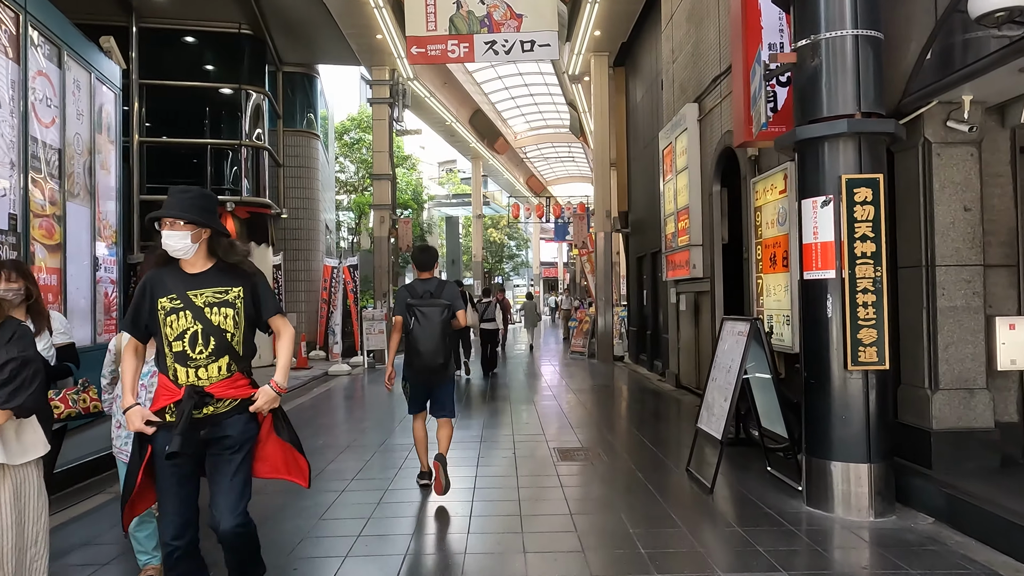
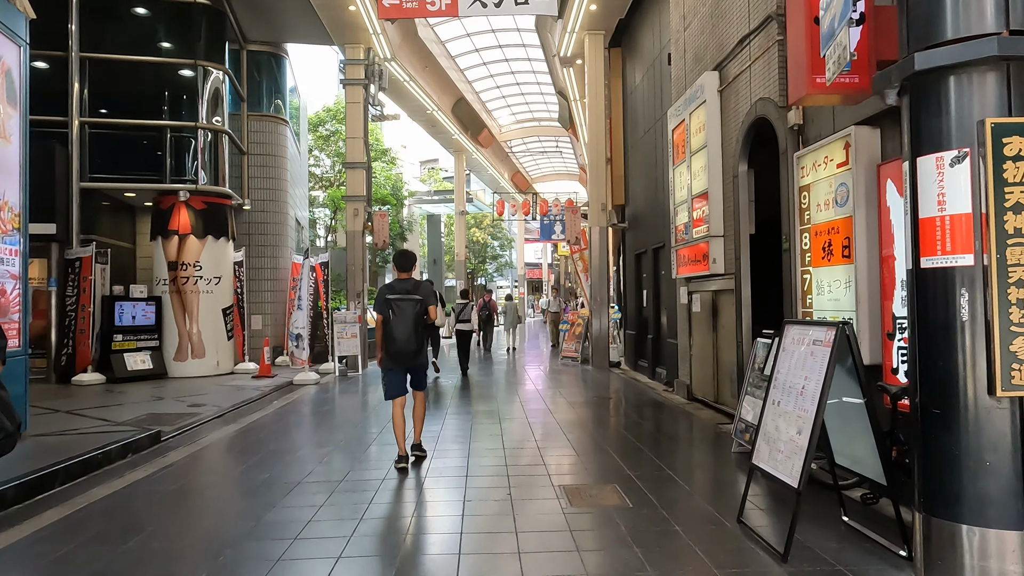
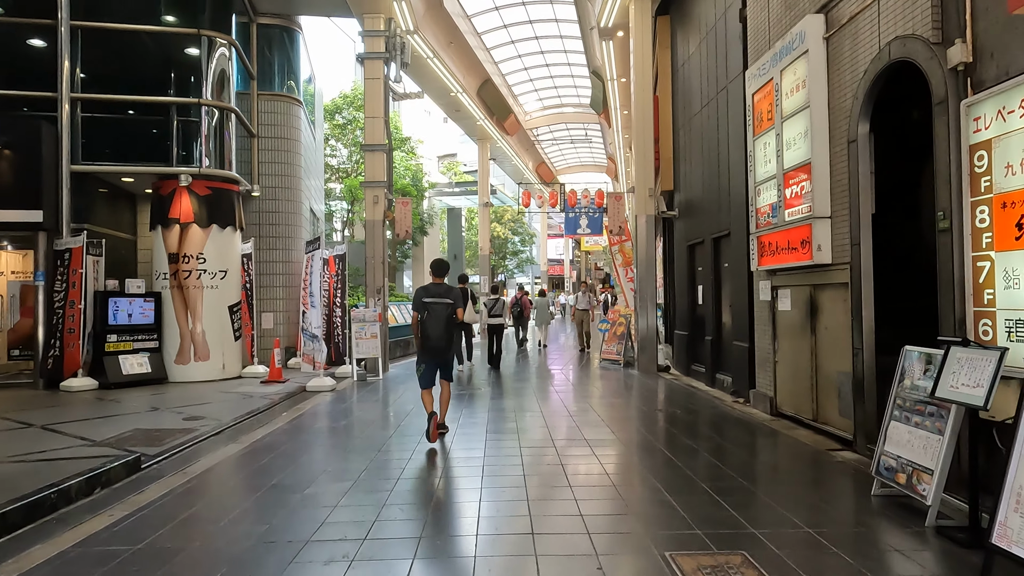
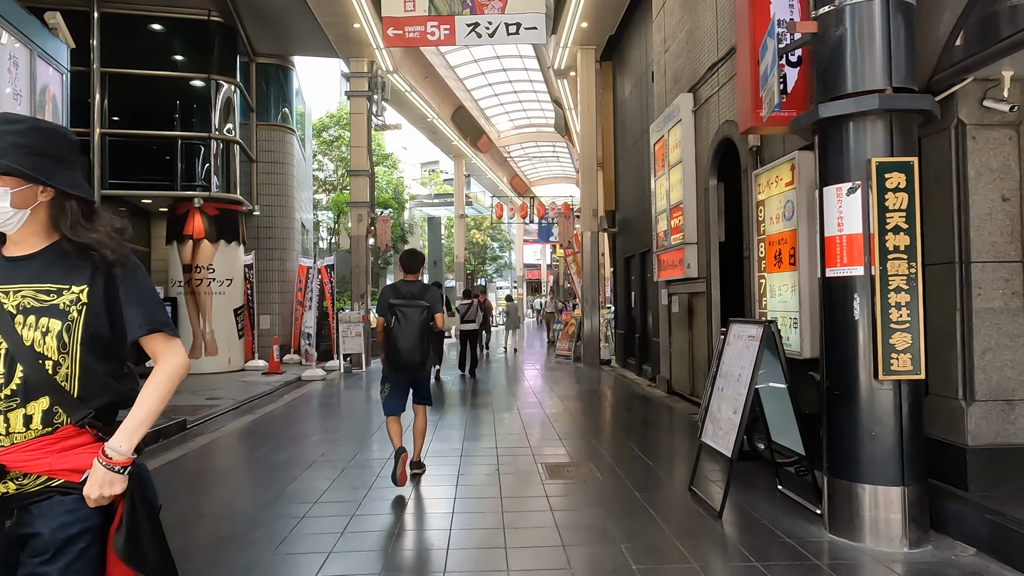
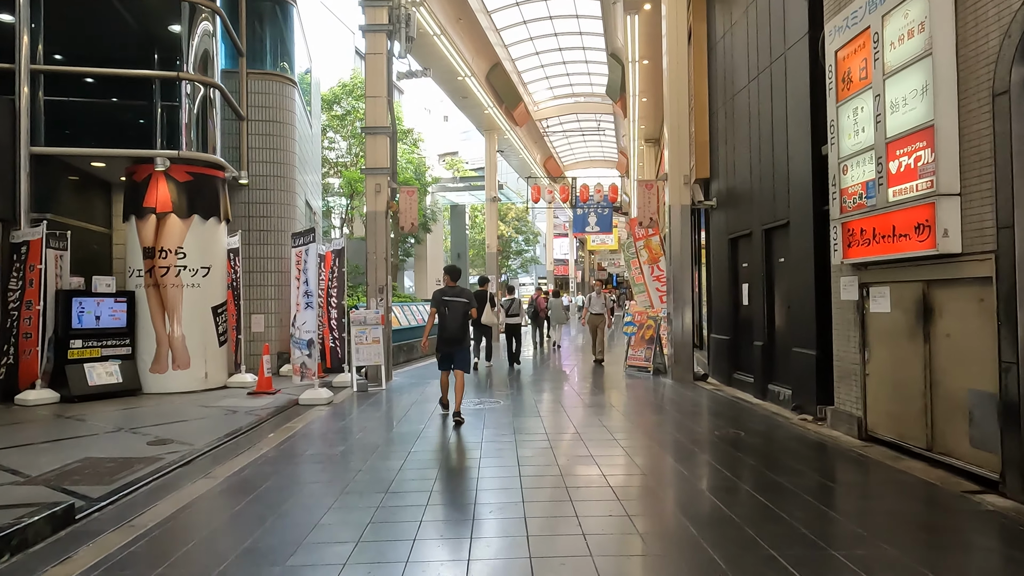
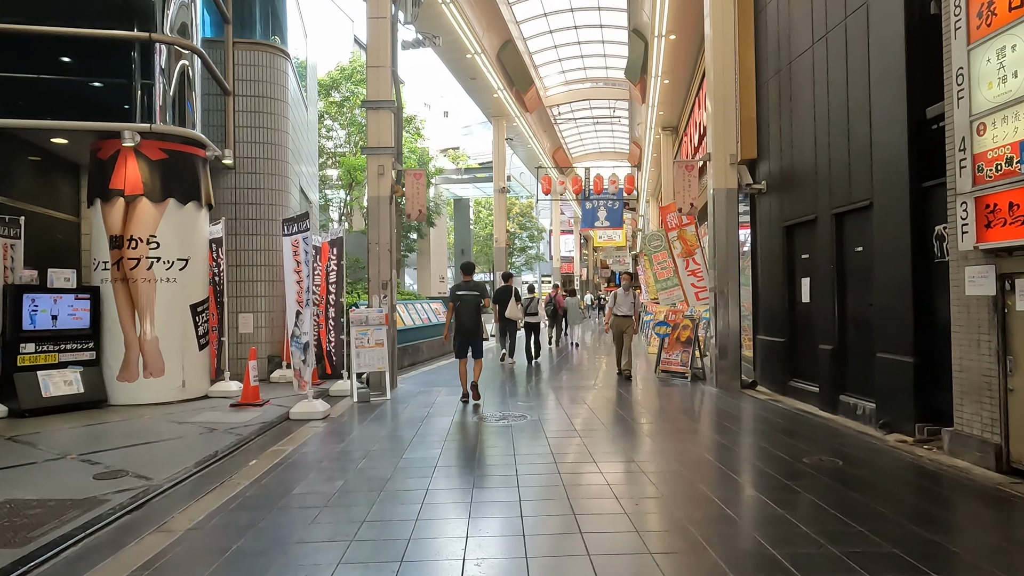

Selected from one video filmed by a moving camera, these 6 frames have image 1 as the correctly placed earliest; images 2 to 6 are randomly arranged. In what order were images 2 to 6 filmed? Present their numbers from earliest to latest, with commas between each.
4, 2, 3, 5, 6
